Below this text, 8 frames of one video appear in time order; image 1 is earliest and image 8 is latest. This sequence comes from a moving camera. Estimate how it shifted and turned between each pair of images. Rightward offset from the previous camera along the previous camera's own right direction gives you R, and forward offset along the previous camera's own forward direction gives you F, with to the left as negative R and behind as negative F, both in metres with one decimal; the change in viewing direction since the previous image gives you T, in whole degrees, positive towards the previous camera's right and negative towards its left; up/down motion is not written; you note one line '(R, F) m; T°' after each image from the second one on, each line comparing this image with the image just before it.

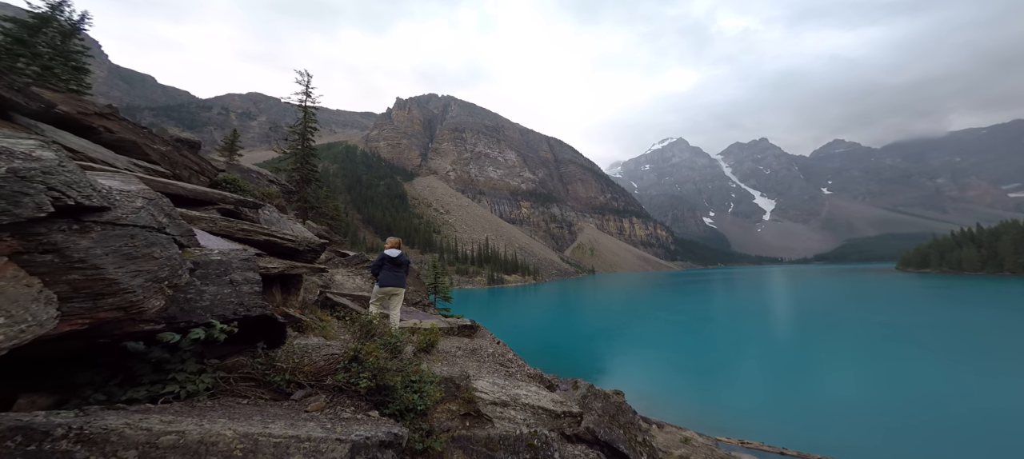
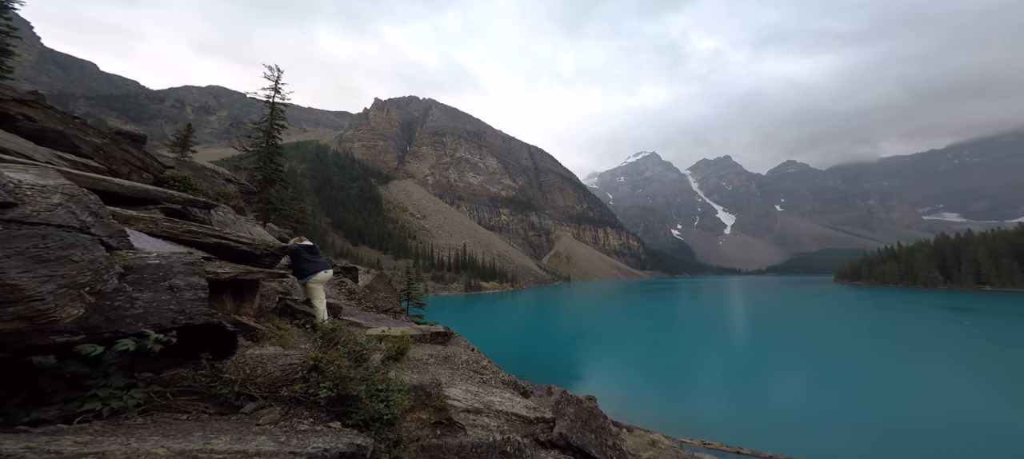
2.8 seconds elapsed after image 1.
(+0.1, +0.1) m; +3°
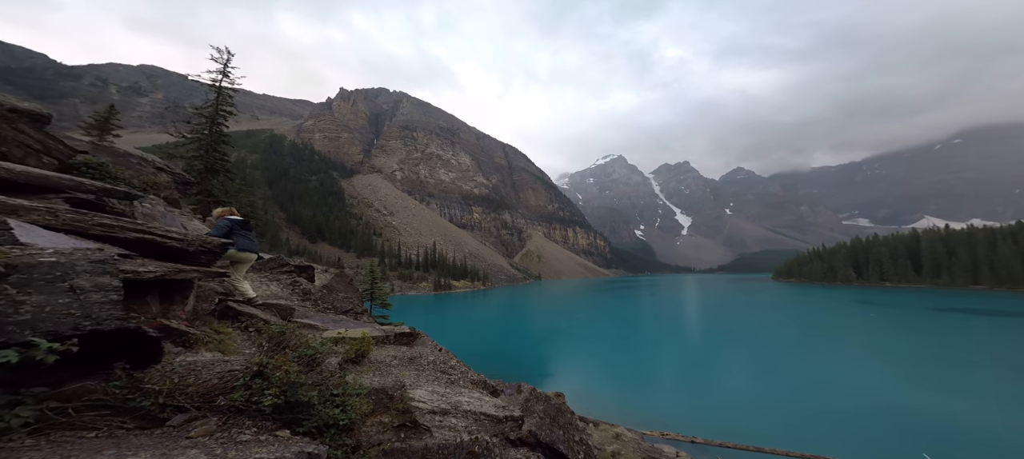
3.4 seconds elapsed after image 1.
(+0.1, +0.1) m; +4°
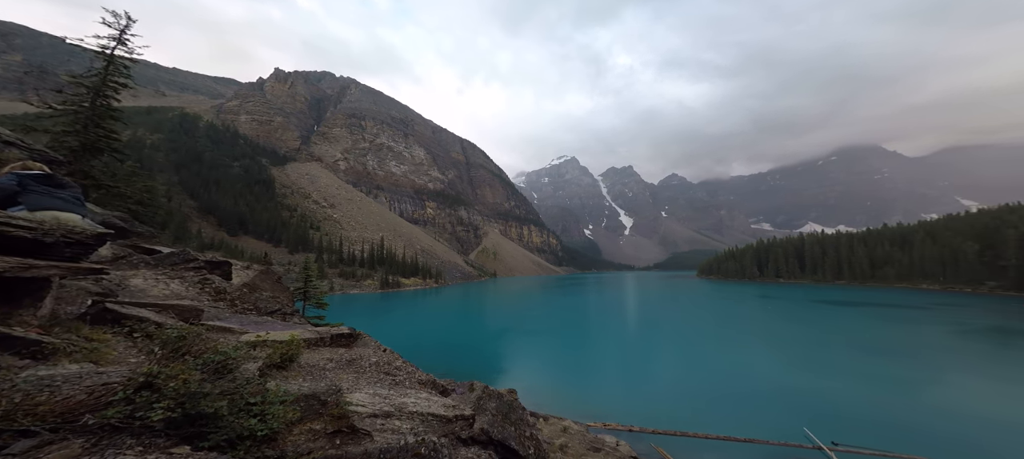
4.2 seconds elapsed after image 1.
(+0.2, +0.1) m; +6°
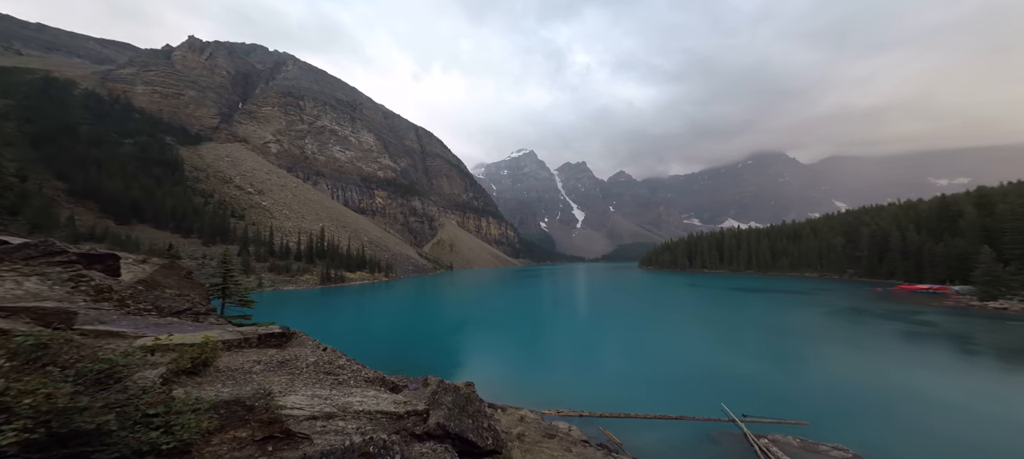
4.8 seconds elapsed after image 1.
(+0.3, +0.2) m; +6°
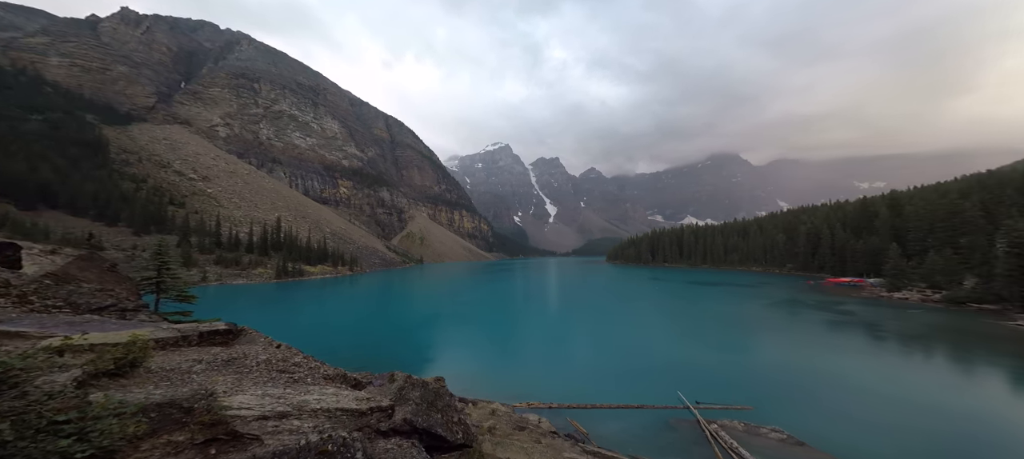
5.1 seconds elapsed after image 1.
(+0.2, +0.1) m; +4°
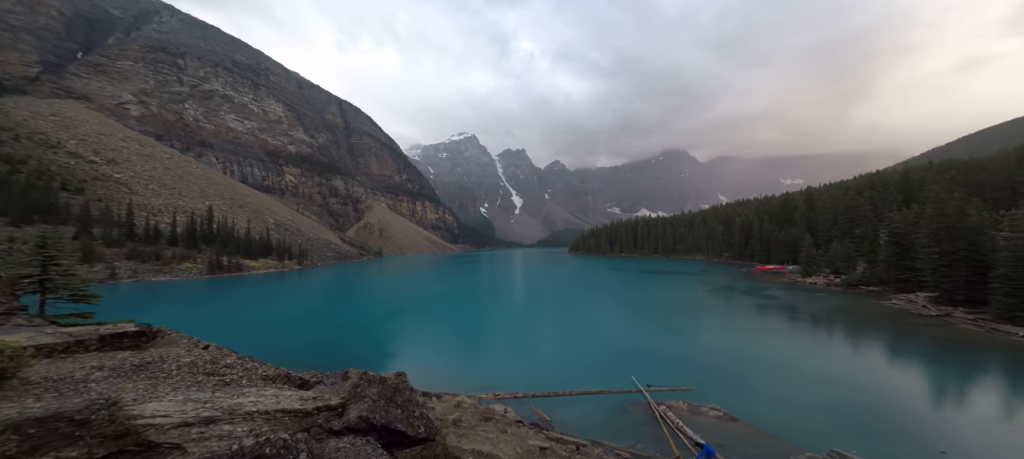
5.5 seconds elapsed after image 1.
(+0.4, +0.2) m; +5°
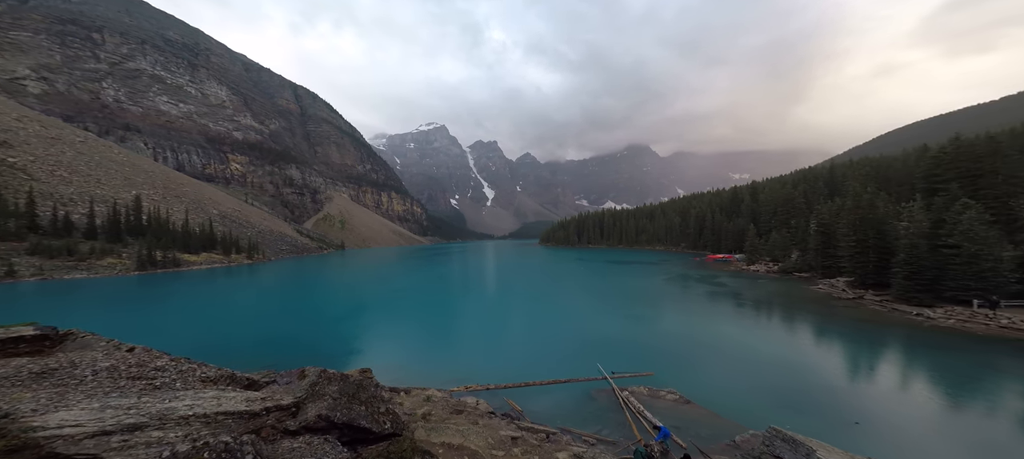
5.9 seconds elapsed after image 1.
(+0.5, +0.1) m; +4°
